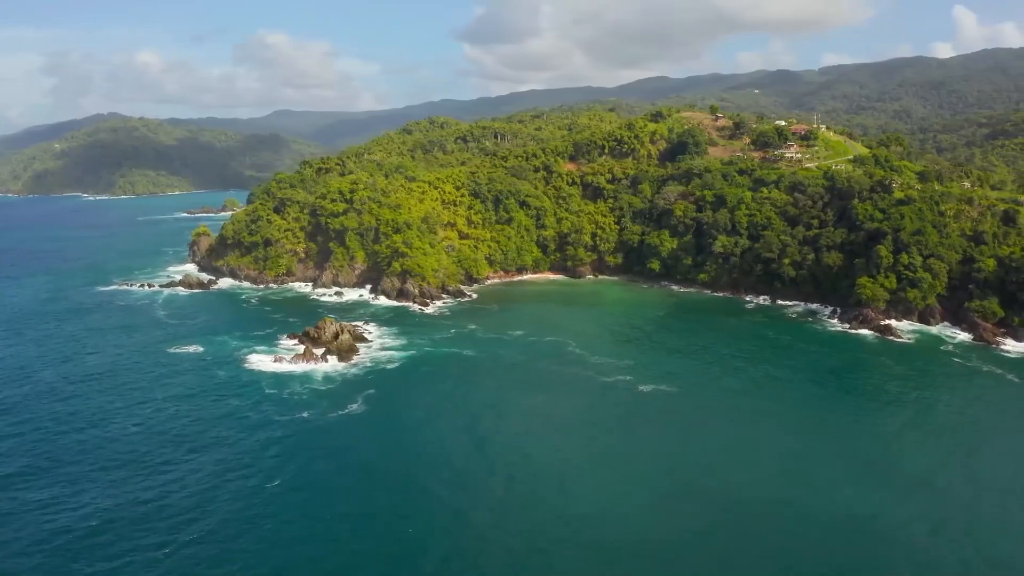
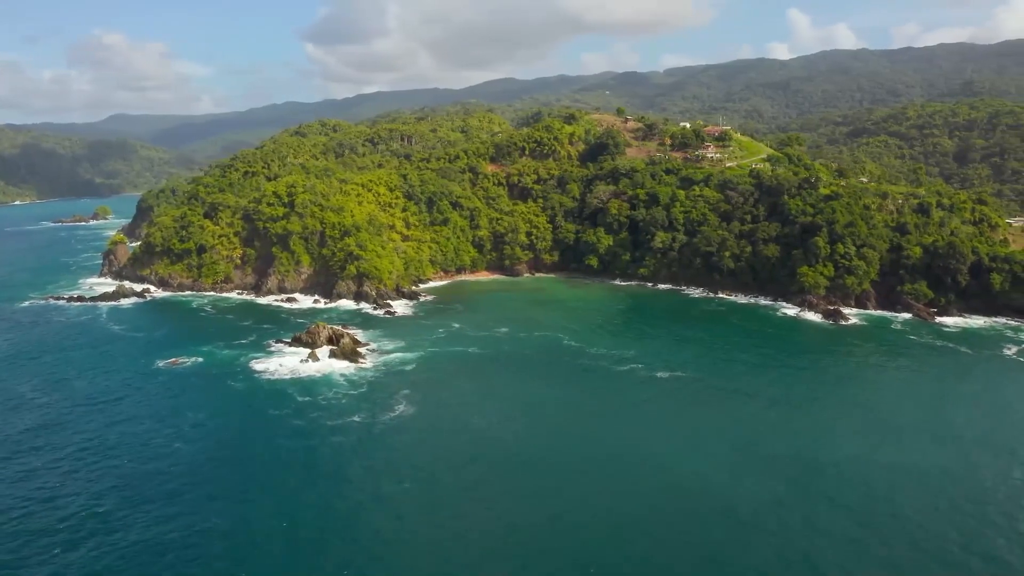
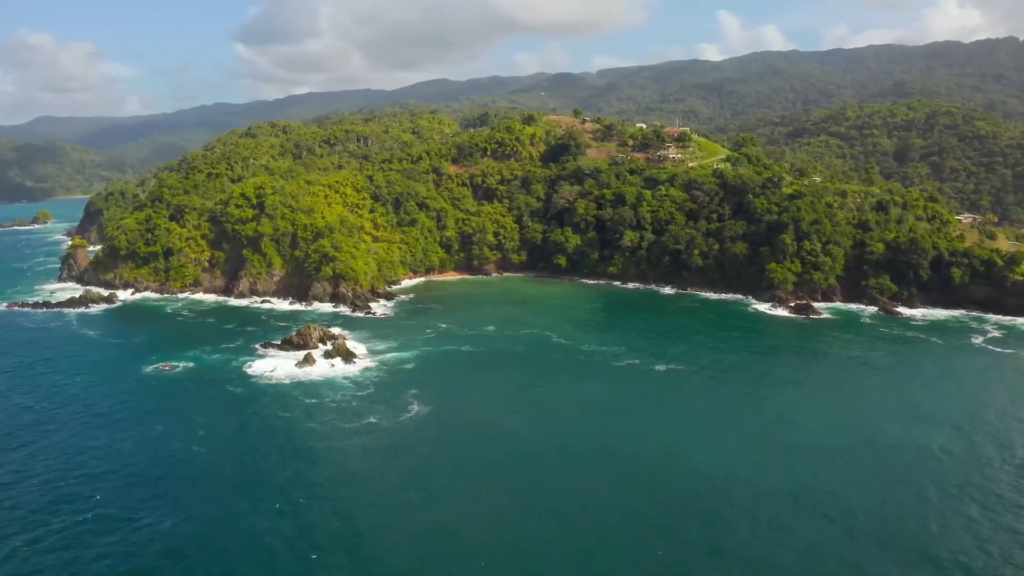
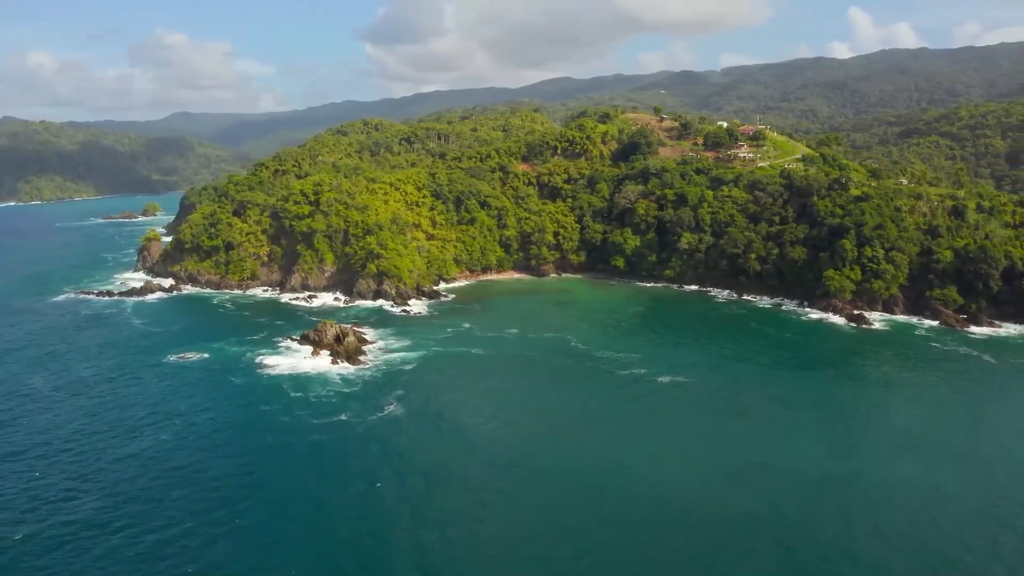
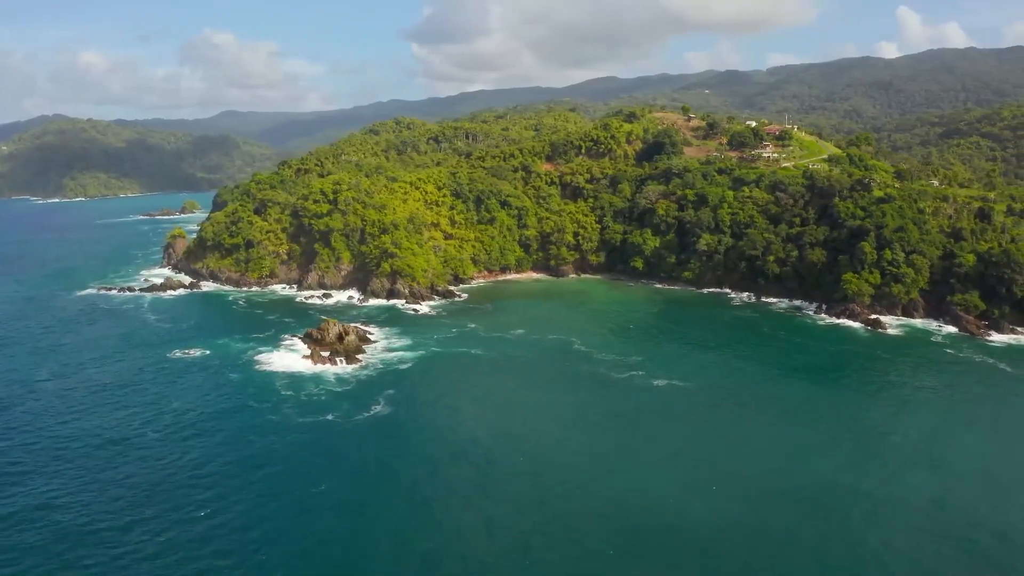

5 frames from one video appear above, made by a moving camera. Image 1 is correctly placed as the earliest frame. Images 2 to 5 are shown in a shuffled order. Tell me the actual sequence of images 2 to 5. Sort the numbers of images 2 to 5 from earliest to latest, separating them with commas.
5, 4, 2, 3
